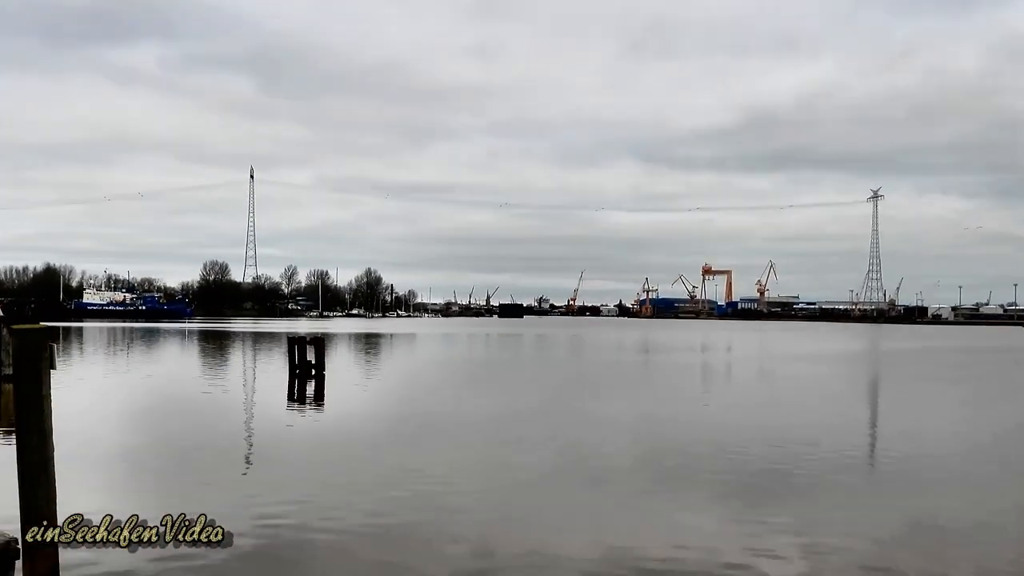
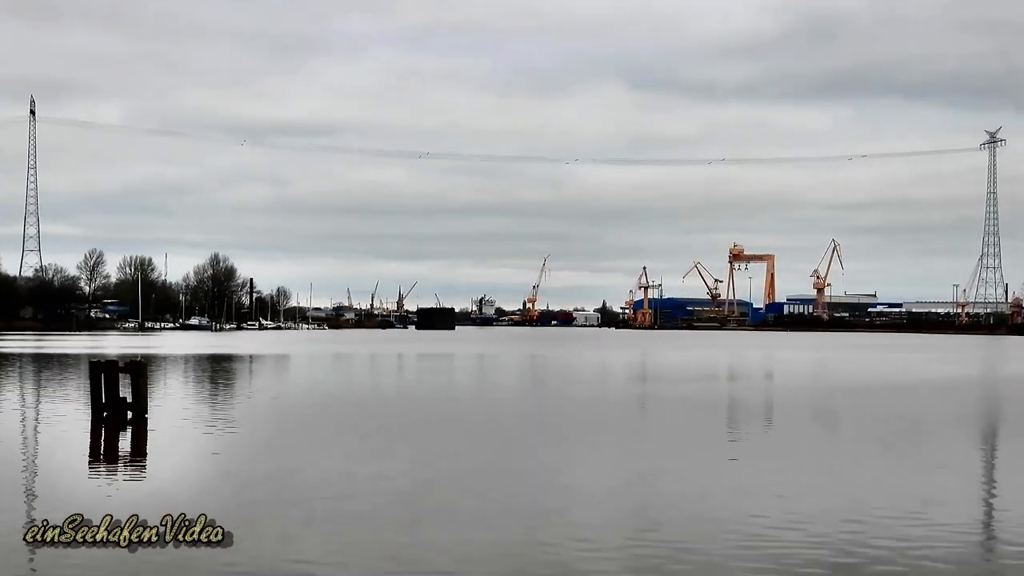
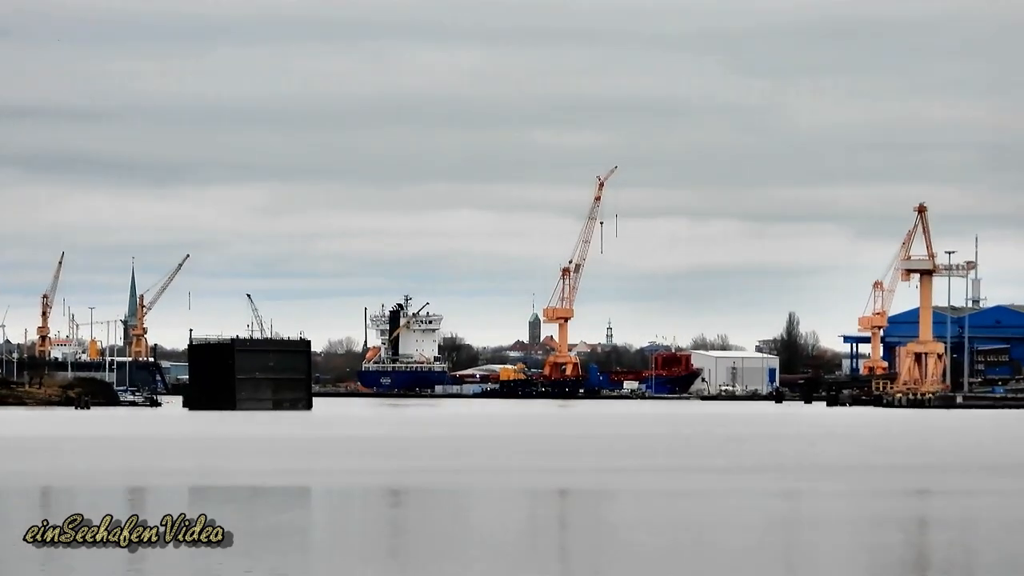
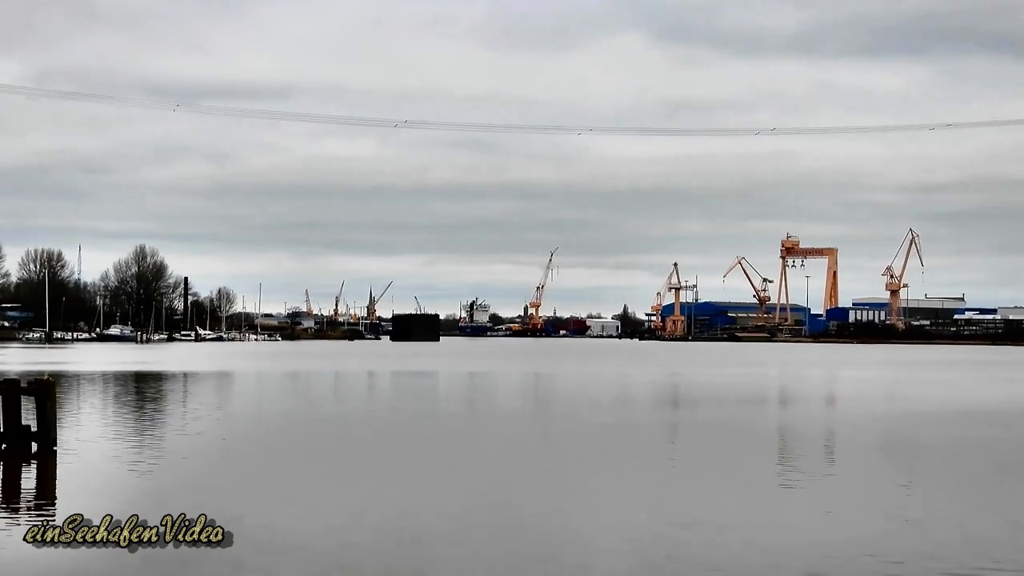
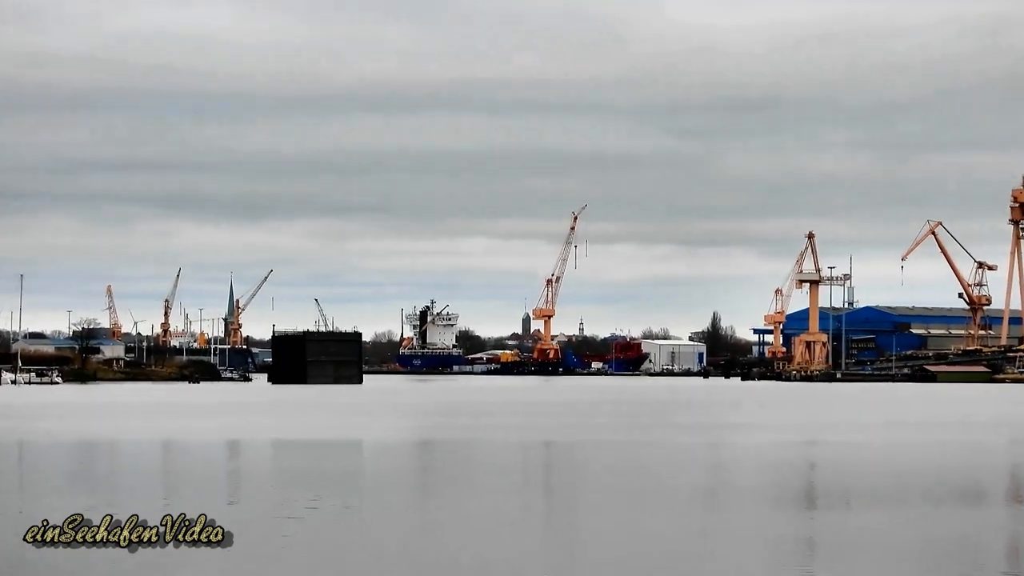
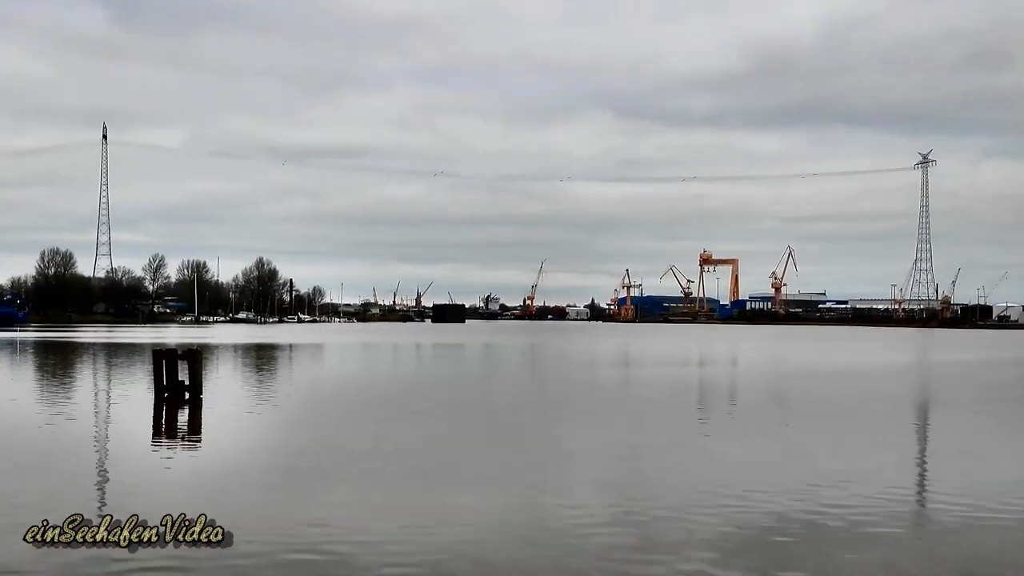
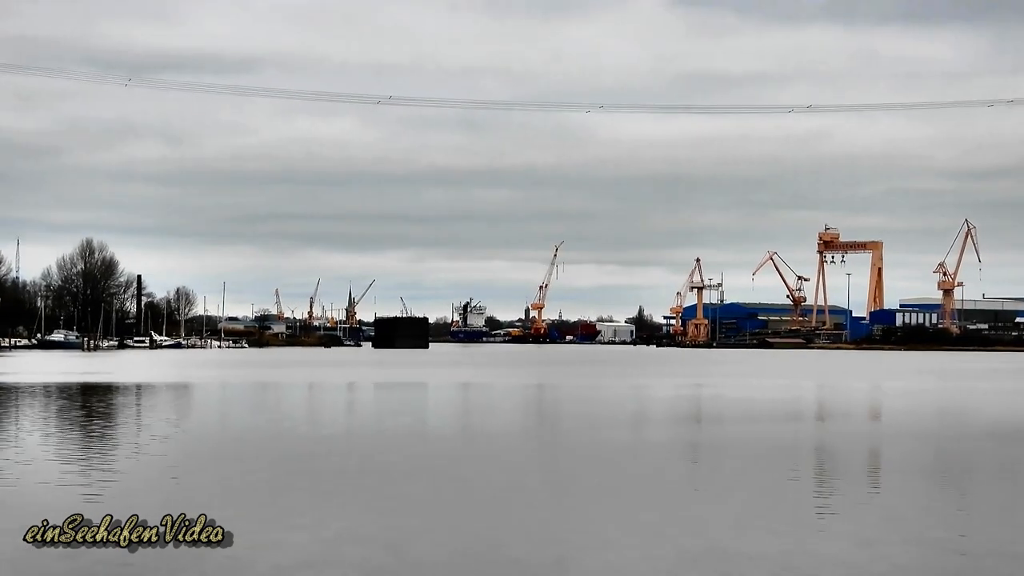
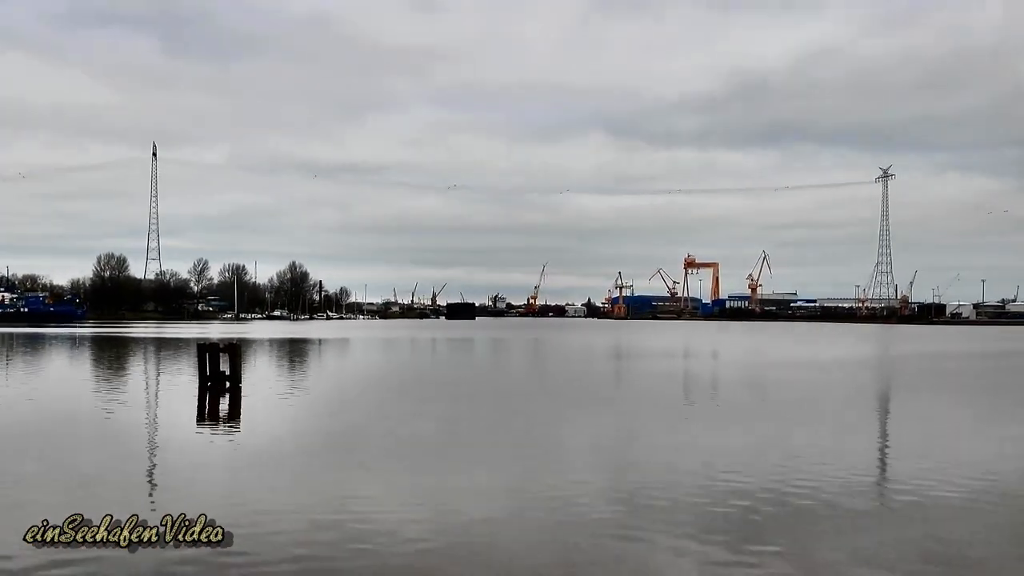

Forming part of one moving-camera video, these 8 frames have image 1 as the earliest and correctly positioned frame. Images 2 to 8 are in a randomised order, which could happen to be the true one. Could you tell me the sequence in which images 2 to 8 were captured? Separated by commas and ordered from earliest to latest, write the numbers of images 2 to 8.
8, 6, 2, 4, 7, 5, 3
